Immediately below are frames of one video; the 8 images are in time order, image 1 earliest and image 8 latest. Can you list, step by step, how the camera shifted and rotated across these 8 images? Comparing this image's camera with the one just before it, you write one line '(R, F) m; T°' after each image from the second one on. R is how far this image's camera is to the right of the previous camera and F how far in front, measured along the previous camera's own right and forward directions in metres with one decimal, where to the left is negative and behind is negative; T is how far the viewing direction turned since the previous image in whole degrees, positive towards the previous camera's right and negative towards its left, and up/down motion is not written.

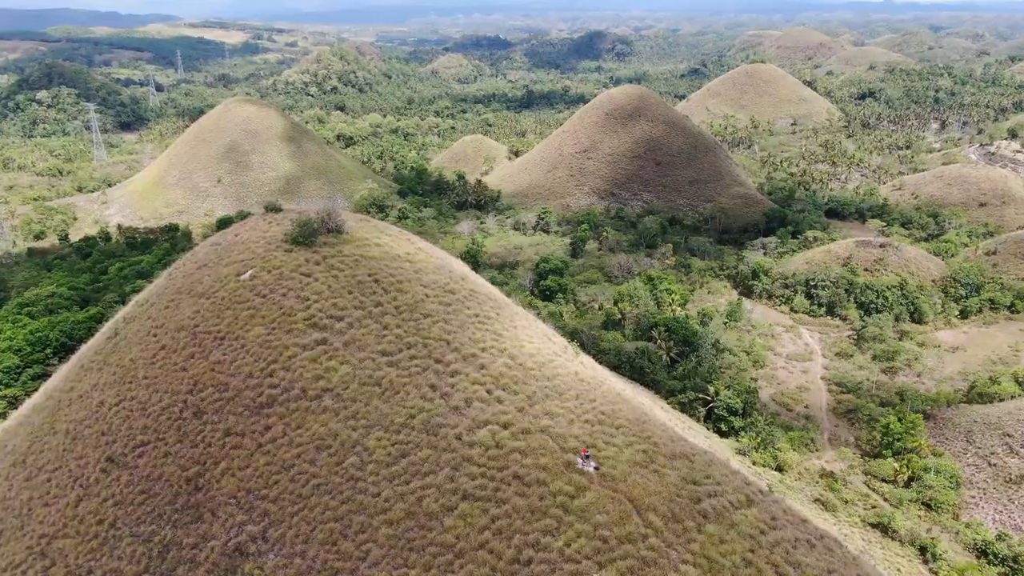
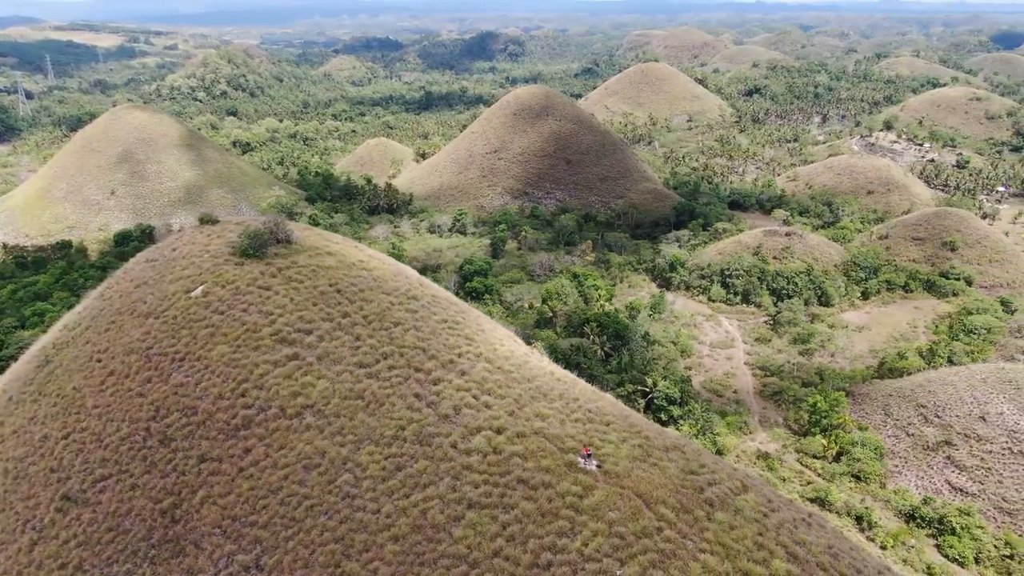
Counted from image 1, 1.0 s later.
(-1.1, +0.1) m; +7°
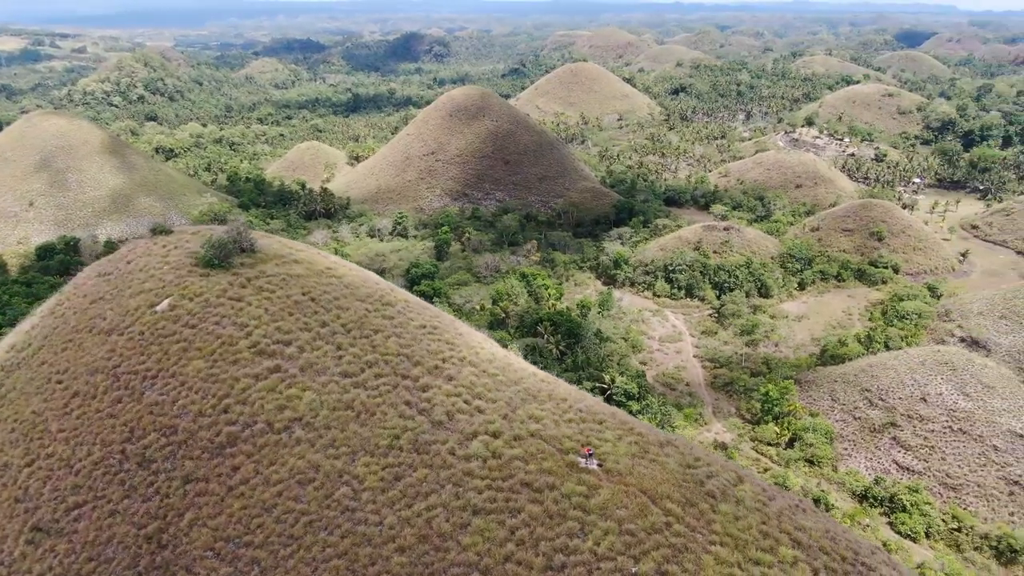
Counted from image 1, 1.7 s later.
(-0.7, +0.1) m; +5°
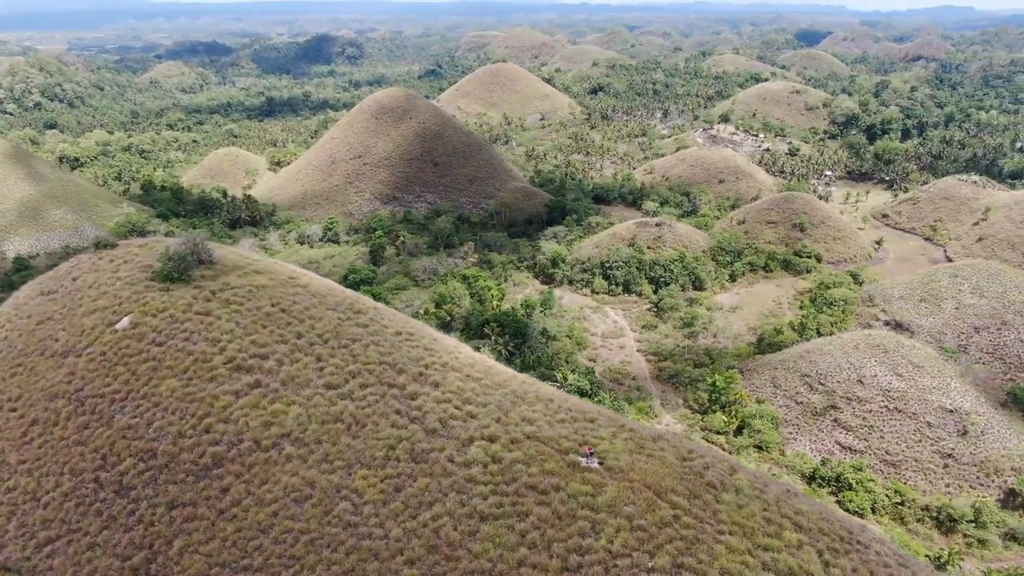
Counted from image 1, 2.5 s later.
(-0.8, +0.1) m; +6°
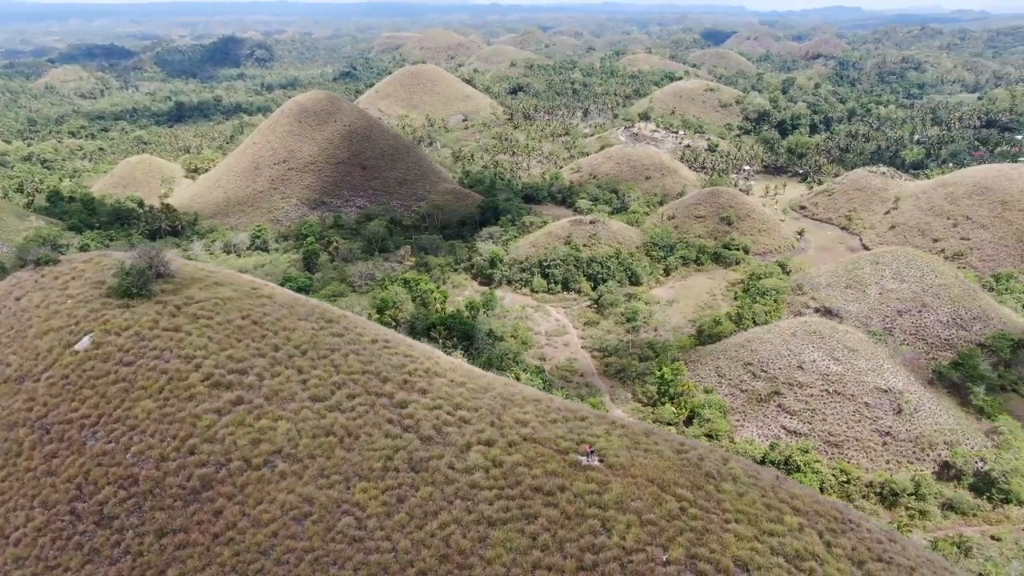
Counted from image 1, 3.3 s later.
(-0.8, +0.1) m; +6°
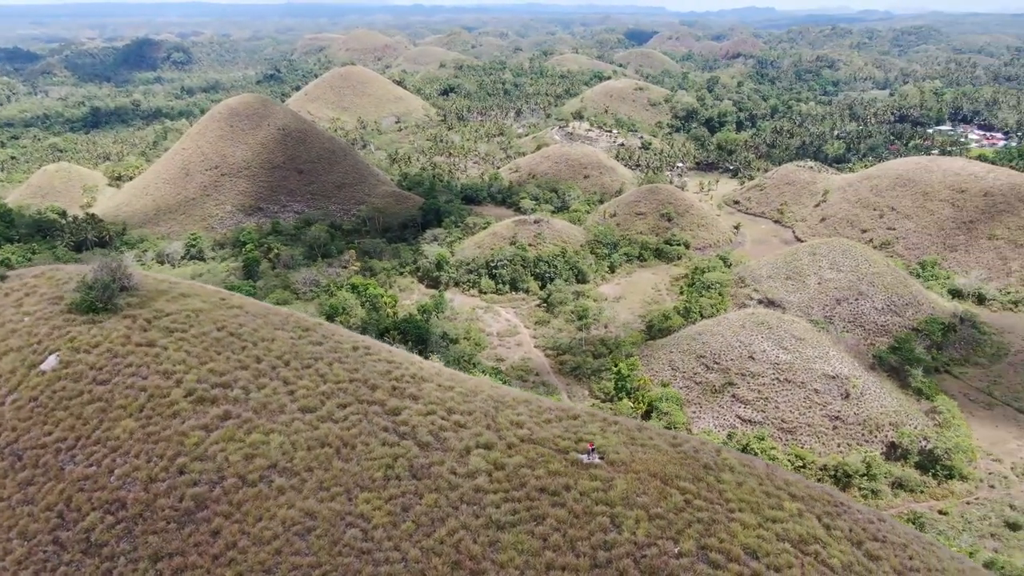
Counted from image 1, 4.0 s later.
(-0.7, +0.1) m; +5°
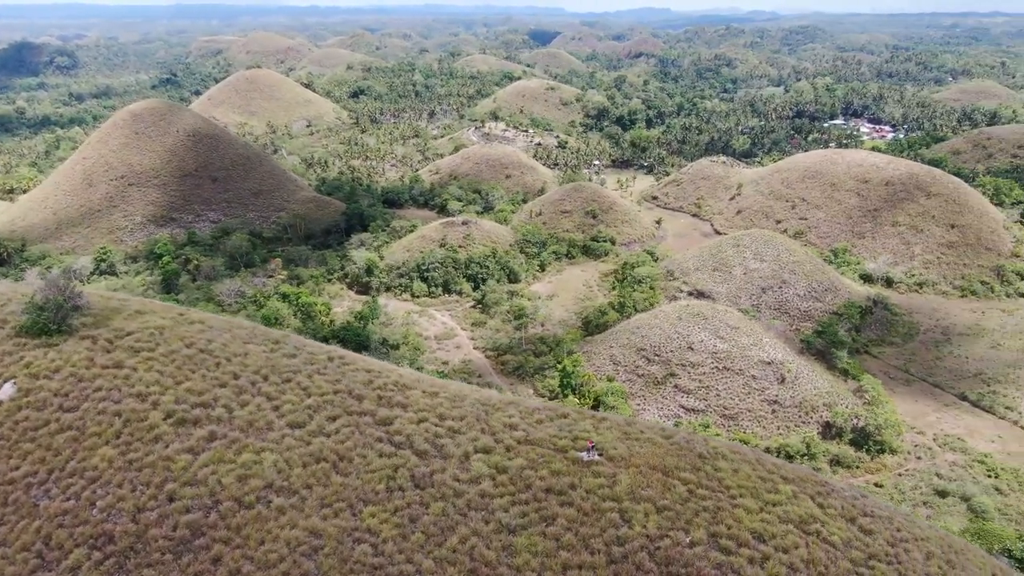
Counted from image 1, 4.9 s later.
(-0.9, +0.1) m; +7°
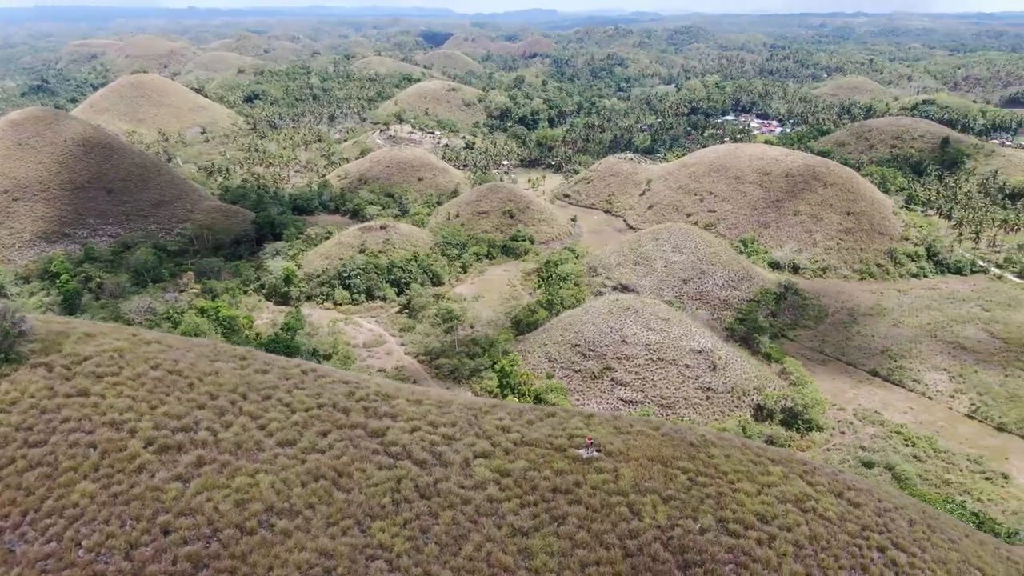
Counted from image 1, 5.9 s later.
(-1.0, +0.1) m; +7°
